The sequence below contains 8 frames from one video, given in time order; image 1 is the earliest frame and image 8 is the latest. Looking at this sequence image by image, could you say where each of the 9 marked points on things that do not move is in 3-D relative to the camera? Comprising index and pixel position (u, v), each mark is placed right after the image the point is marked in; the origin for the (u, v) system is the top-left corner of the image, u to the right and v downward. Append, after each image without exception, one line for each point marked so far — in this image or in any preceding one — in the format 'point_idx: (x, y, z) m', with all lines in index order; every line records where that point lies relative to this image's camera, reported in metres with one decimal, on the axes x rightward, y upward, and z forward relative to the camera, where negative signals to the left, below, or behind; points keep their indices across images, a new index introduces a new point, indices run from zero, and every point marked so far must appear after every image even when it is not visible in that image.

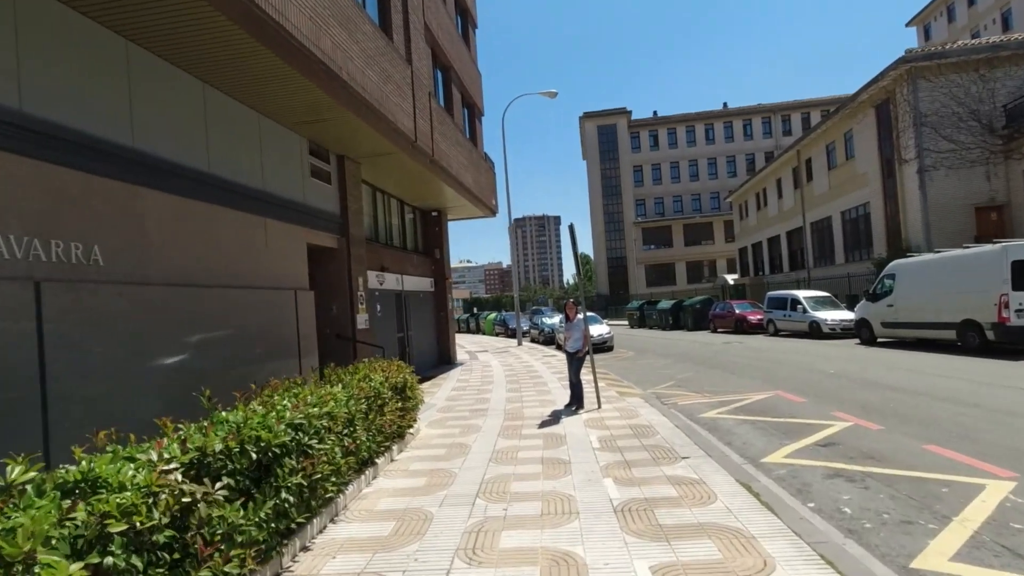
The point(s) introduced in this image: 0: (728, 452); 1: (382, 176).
0: (+2.7, -2.0, +6.9) m
1: (-3.4, +2.9, +14.4) m
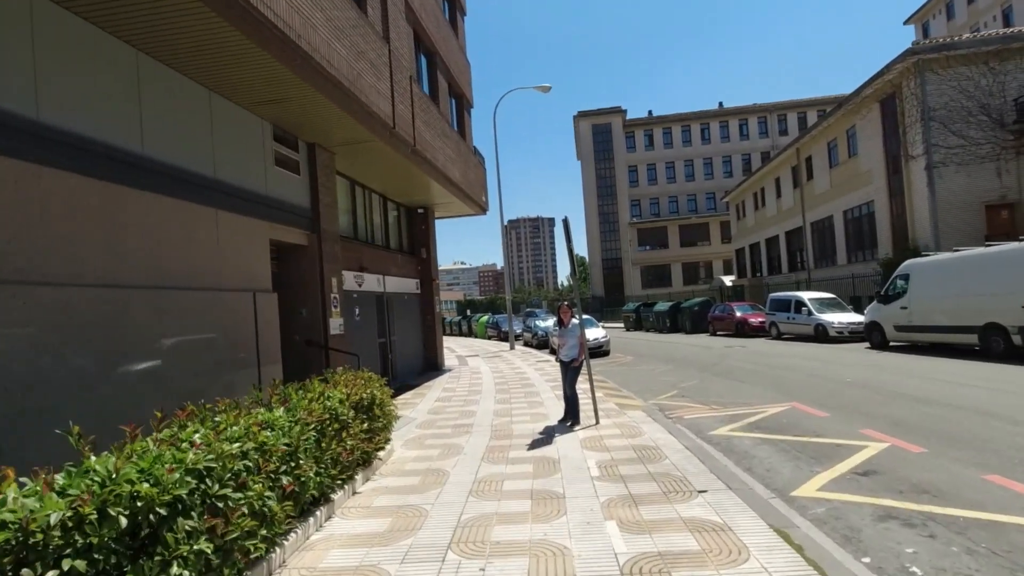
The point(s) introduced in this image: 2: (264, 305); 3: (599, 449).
0: (+2.5, -2.0, +5.8) m
1: (-3.6, +2.8, +13.2) m
2: (-4.0, -0.3, +9.4) m
3: (+1.2, -2.1, +7.5) m
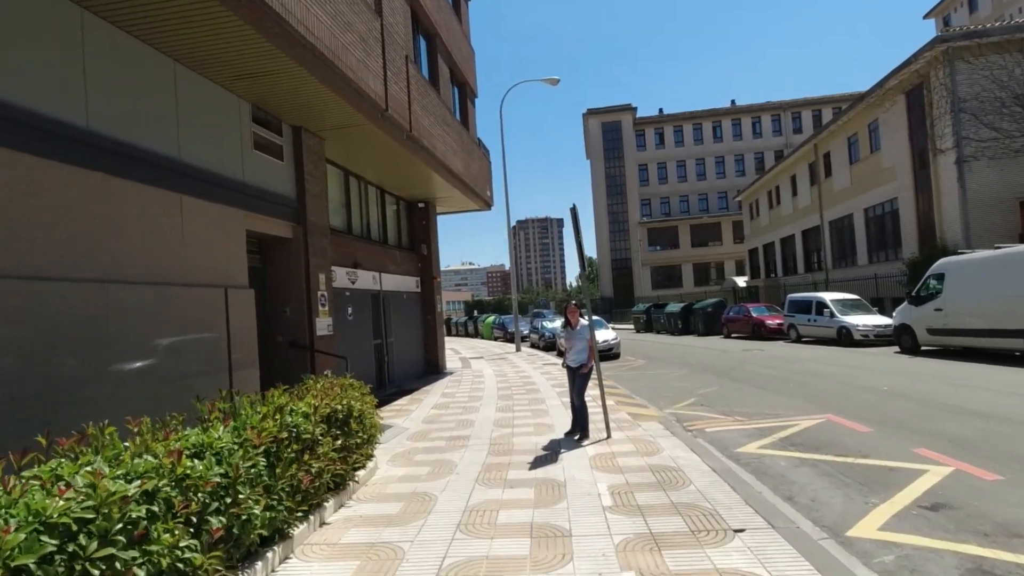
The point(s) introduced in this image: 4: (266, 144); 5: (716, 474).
0: (+2.5, -2.0, +4.8) m
1: (-3.5, +2.9, +12.3) m
2: (-4.0, -0.2, +8.5) m
3: (+1.1, -2.1, +6.5) m
4: (-4.1, +2.4, +9.4) m
5: (+2.2, -2.0, +6.1) m
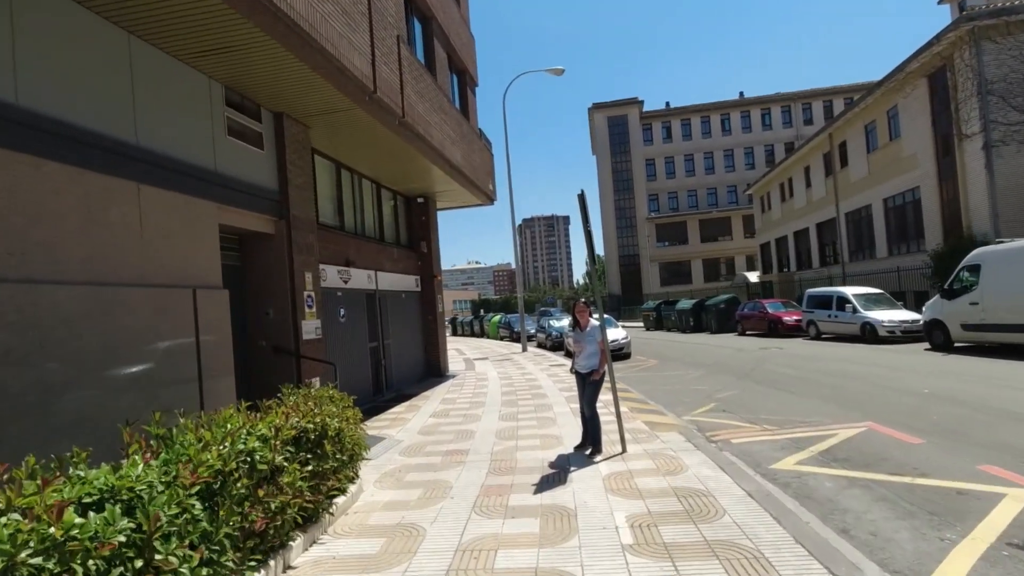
0: (+2.5, -1.9, +3.9) m
1: (-3.5, +2.9, +11.5) m
2: (-3.9, -0.2, +7.7) m
3: (+1.2, -2.0, +5.6) m
4: (-4.1, +2.4, +8.6) m
5: (+2.2, -2.0, +5.2) m
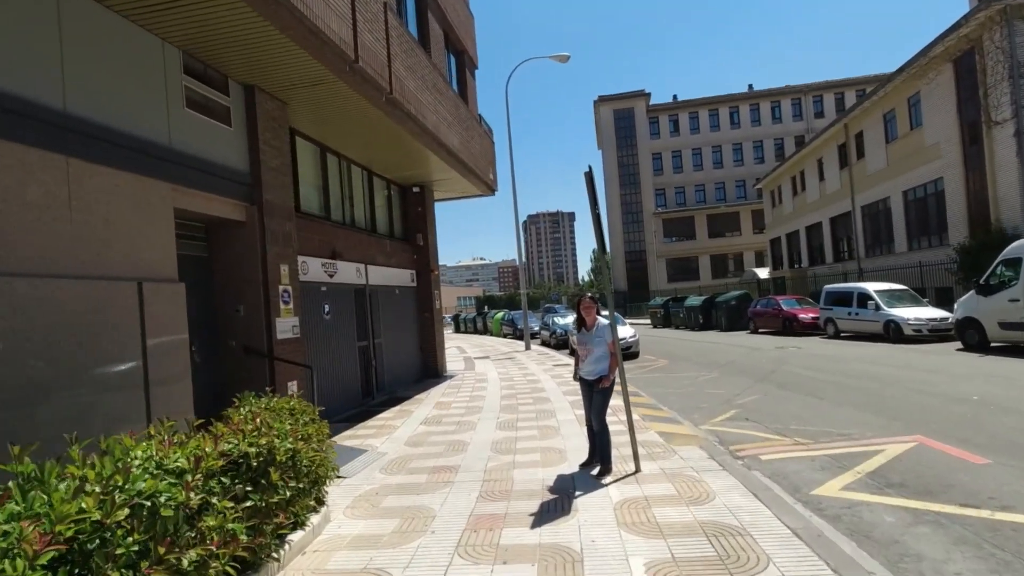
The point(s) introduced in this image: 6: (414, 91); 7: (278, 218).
0: (+2.4, -1.9, +2.9) m
1: (-3.5, +3.0, +10.5) m
2: (-4.0, -0.1, +6.7) m
3: (+1.1, -2.0, +4.6) m
4: (-4.1, +2.5, +7.6) m
5: (+2.2, -1.9, +4.2) m
6: (-1.9, +3.7, +10.7) m
7: (-3.6, +1.1, +8.7) m
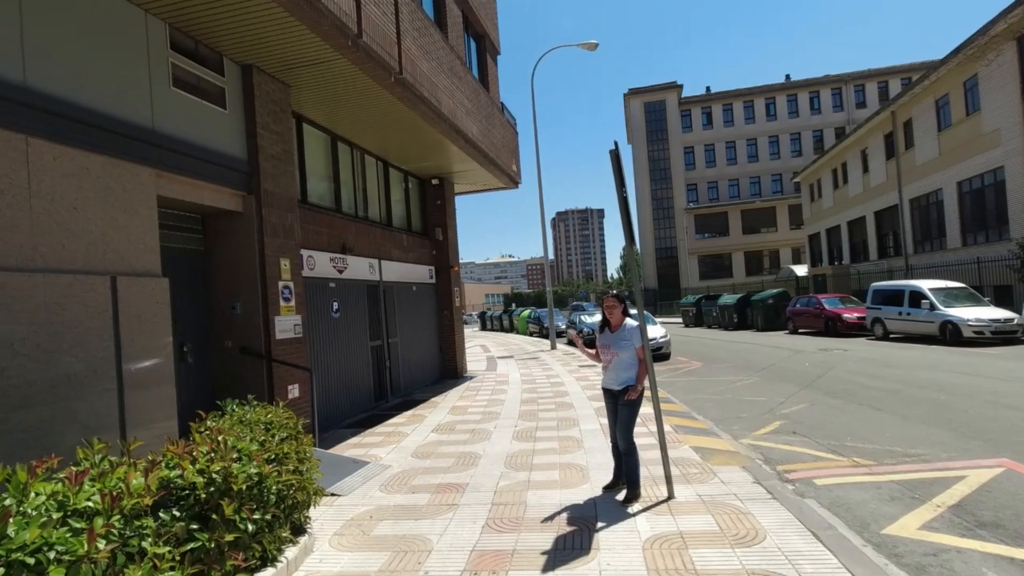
0: (+2.3, -1.9, +2.0) m
1: (-3.1, +3.1, +9.9) m
2: (-3.8, -0.1, +6.1) m
3: (+1.1, -1.9, +3.8) m
4: (-3.9, +2.5, +7.0) m
5: (+2.2, -1.9, +3.3) m
6: (-1.5, +3.8, +10.0) m
7: (-3.4, +1.1, +8.1) m
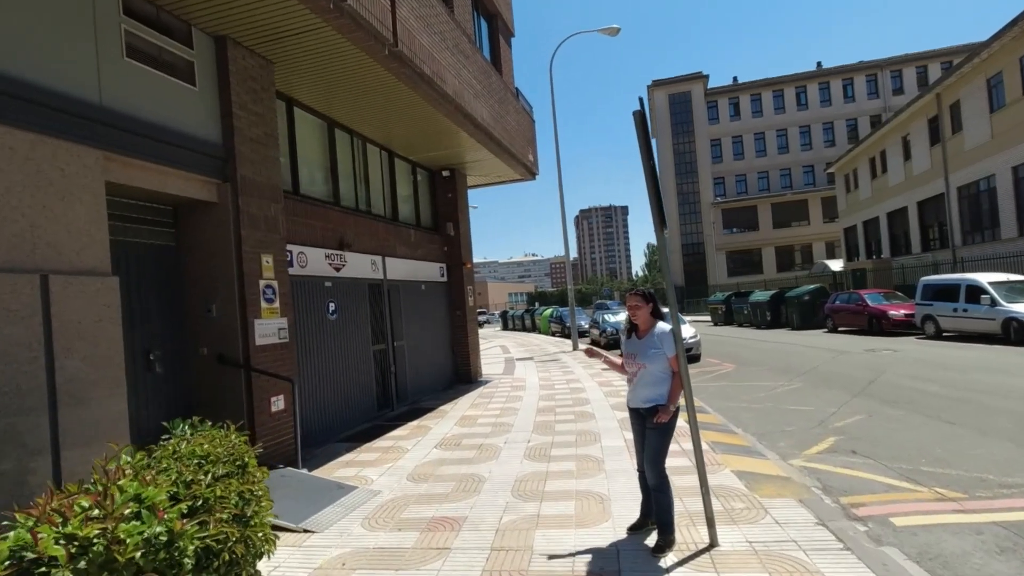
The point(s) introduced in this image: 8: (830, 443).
0: (+2.2, -1.8, +0.9) m
1: (-2.9, +3.1, +9.0) m
2: (-3.8, -0.1, +5.3) m
3: (+1.1, -1.9, +2.7) m
4: (-3.9, +2.5, +6.2) m
5: (+2.1, -1.8, +2.2) m
6: (-1.3, +3.8, +9.0) m
7: (-3.3, +1.1, +7.2) m
8: (+4.0, -2.0, +7.1) m
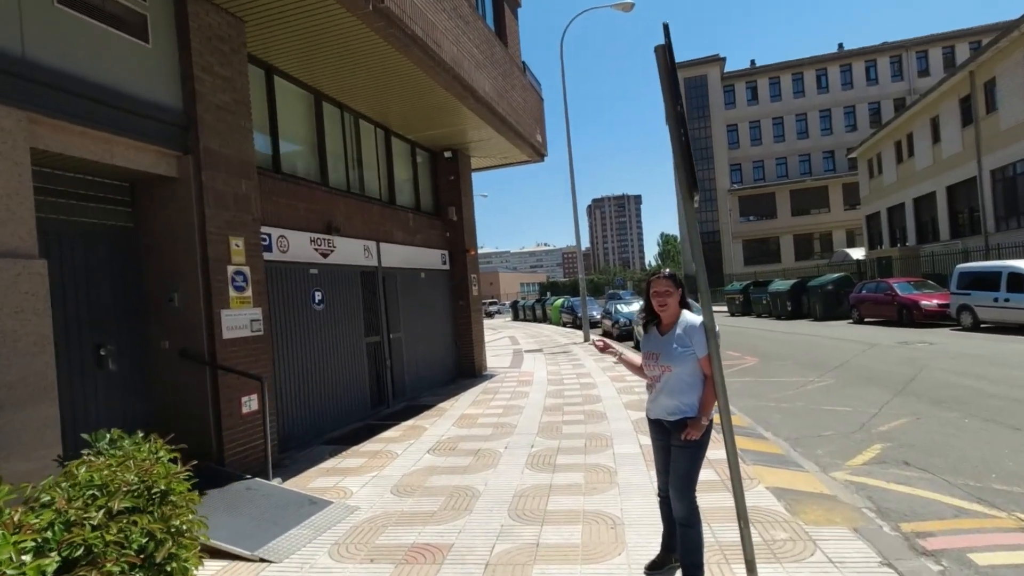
0: (+2.1, -1.8, +0.1) m
1: (-2.9, +3.3, +8.1) m
2: (-3.8, 0.0, +4.5) m
3: (+1.0, -1.8, +1.9) m
4: (-3.9, +2.7, +5.3) m
5: (+2.0, -1.8, +1.3) m
6: (-1.3, +4.0, +8.1) m
7: (-3.3, +1.3, +6.4) m
8: (+4.0, -1.8, +6.2) m
